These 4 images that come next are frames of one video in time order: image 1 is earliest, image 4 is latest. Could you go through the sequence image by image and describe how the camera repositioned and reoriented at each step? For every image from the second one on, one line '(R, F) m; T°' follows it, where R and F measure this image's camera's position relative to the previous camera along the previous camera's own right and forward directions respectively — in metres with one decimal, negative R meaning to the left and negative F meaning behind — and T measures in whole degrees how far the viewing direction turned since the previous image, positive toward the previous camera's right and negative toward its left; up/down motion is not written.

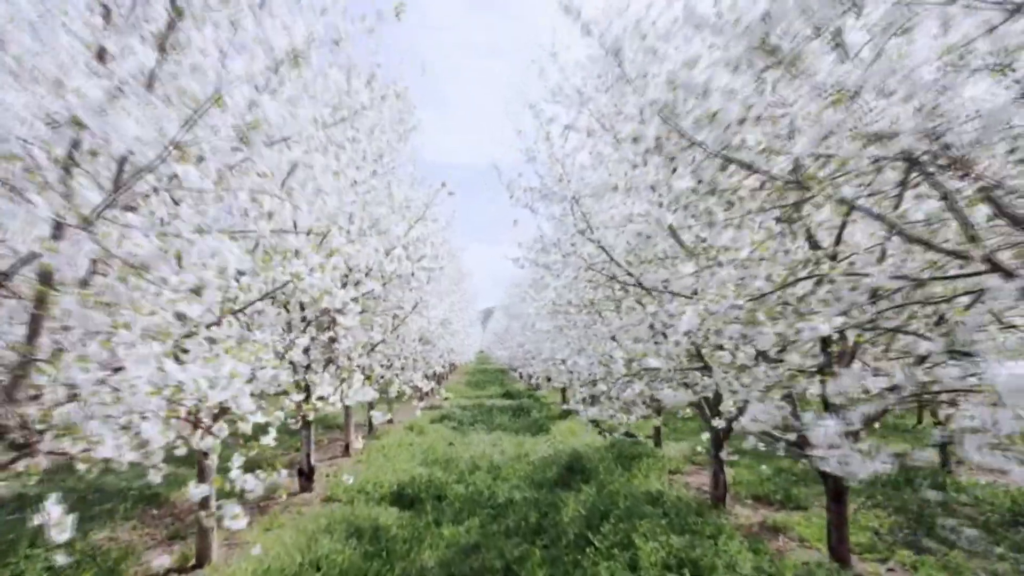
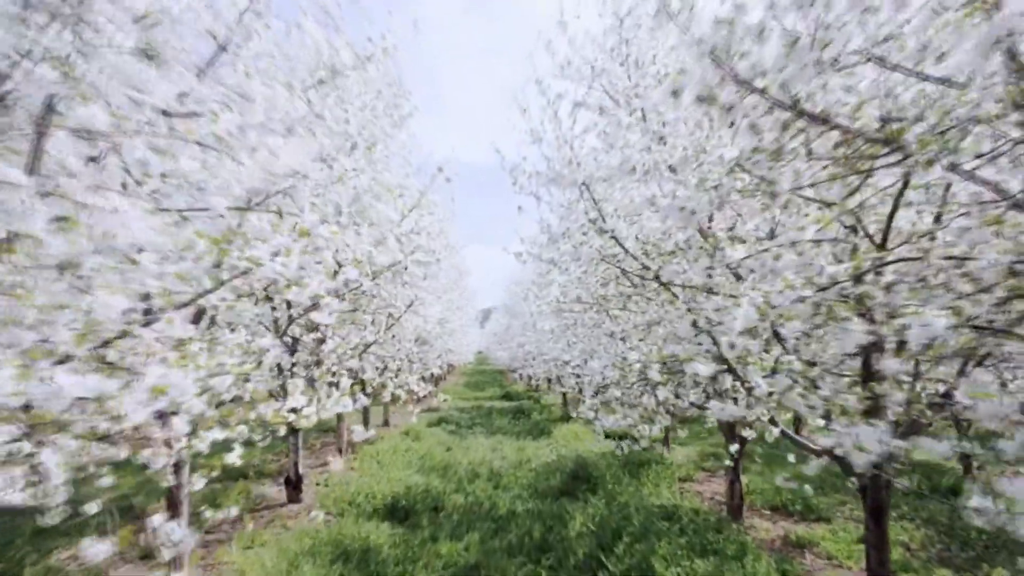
(0.0, +0.7) m; 0°
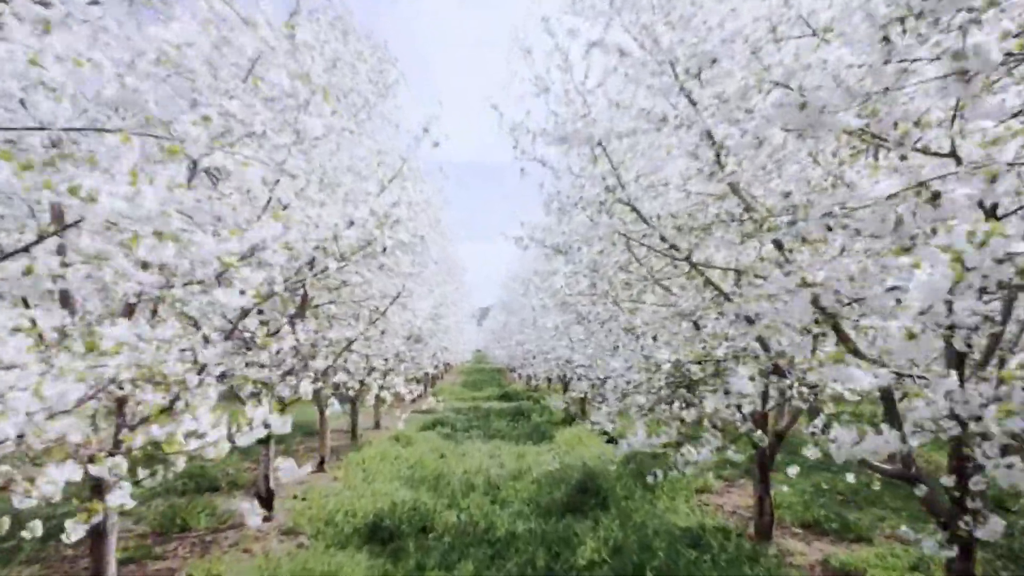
(0.0, +1.2) m; 0°
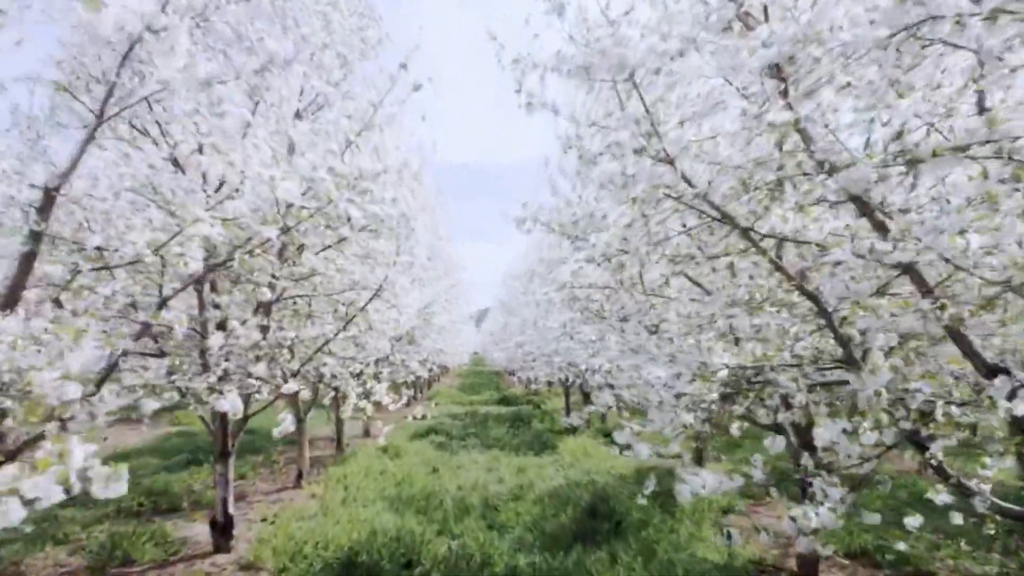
(0.0, +1.3) m; 0°
